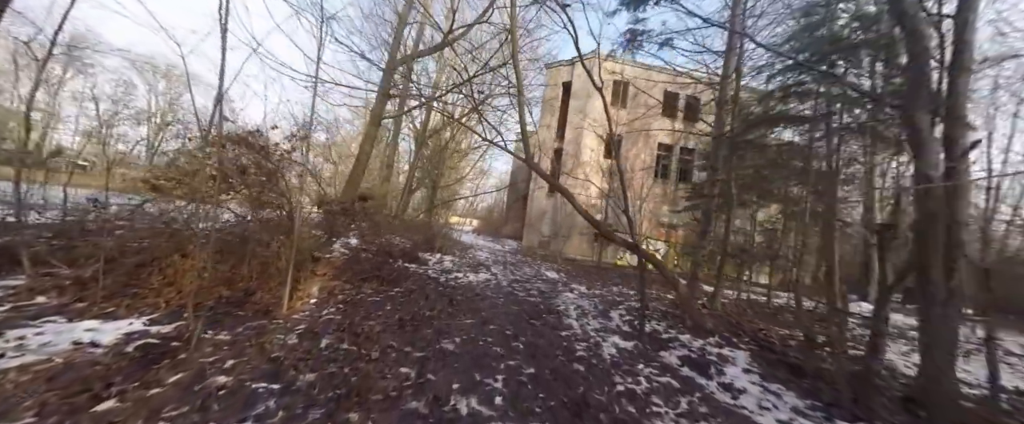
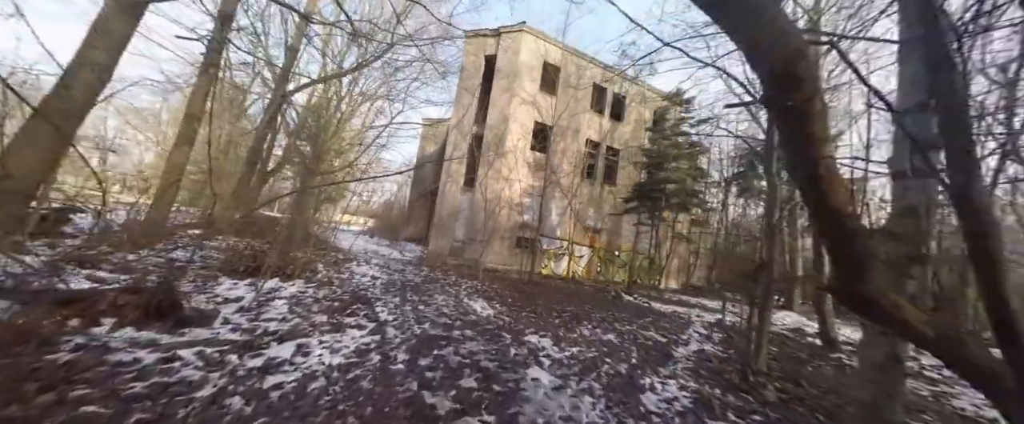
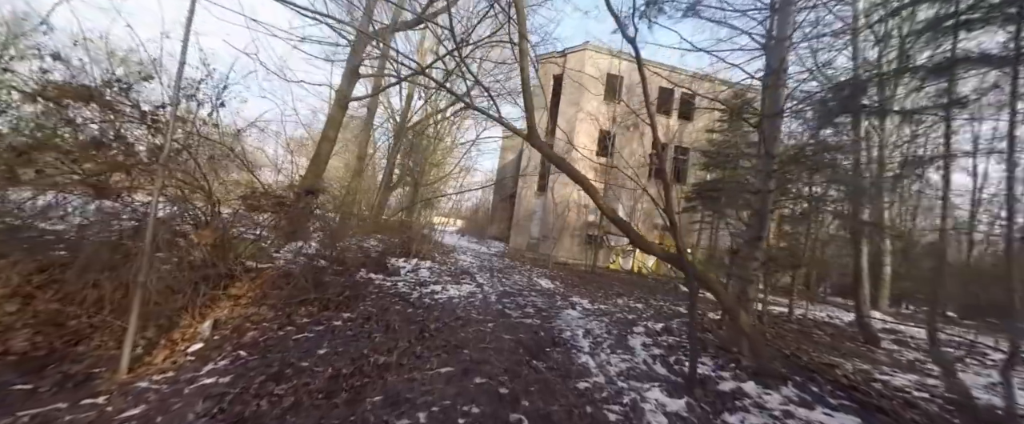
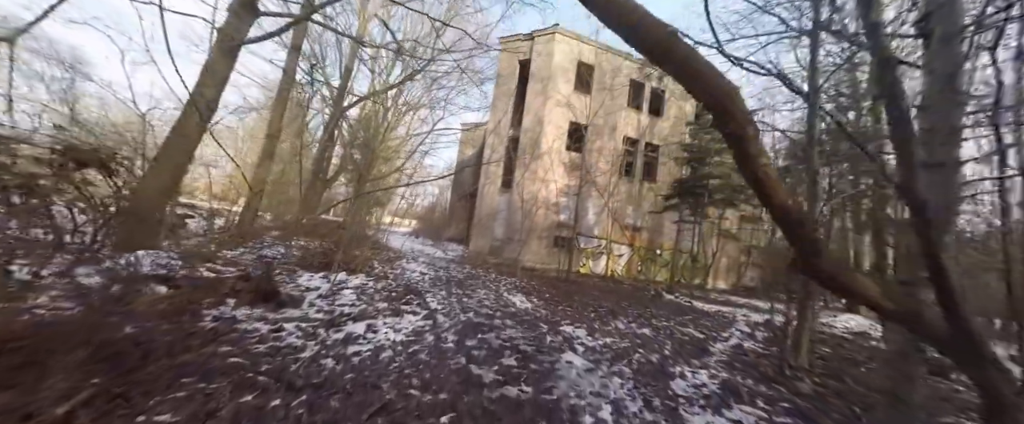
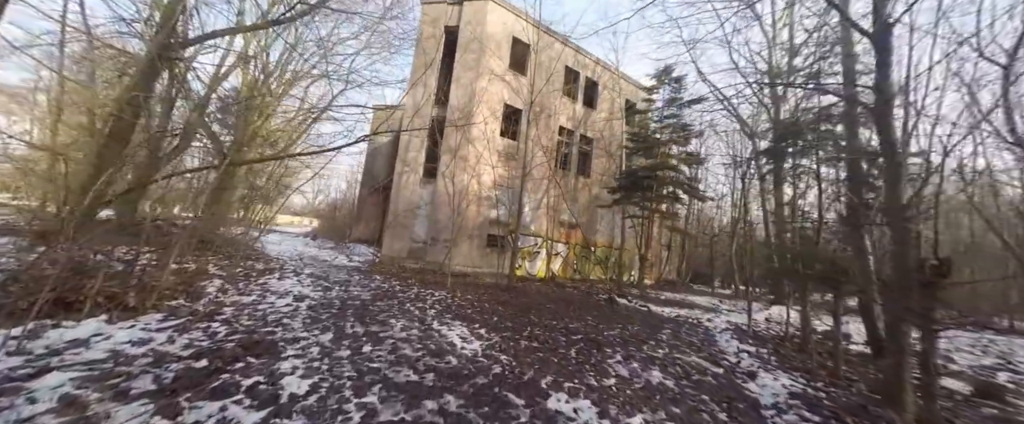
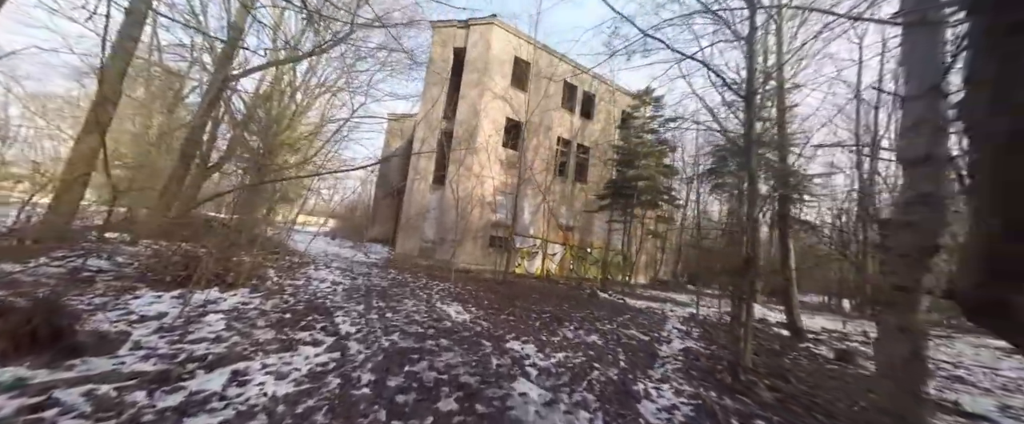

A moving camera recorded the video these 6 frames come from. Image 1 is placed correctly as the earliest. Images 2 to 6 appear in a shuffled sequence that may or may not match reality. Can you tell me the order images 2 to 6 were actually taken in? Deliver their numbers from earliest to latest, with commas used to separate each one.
3, 4, 2, 6, 5
